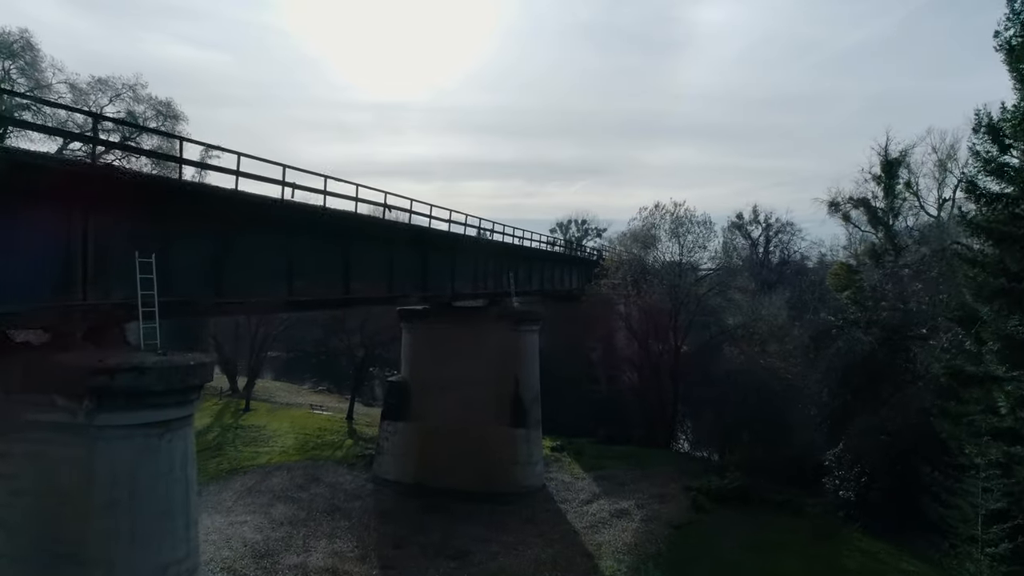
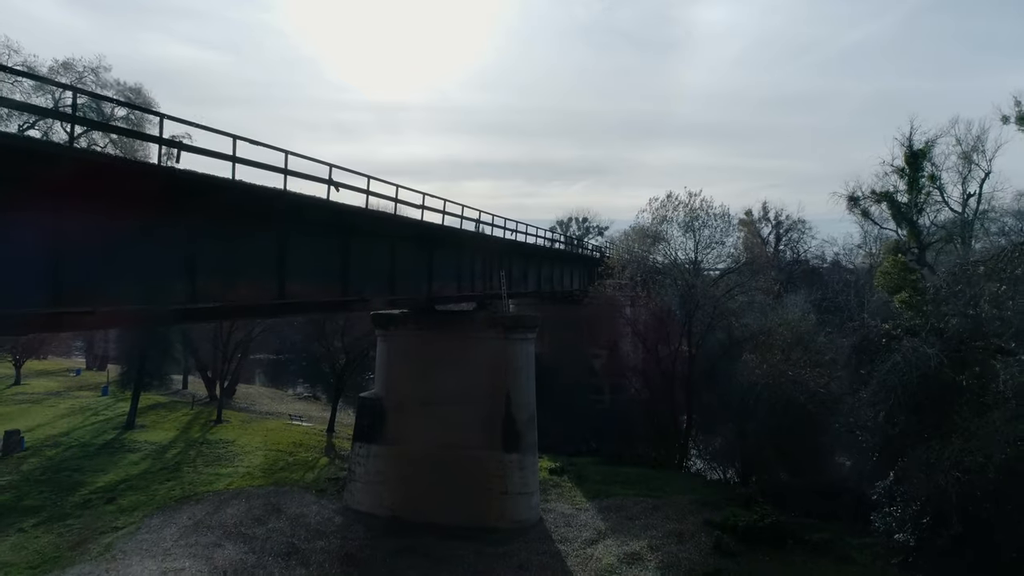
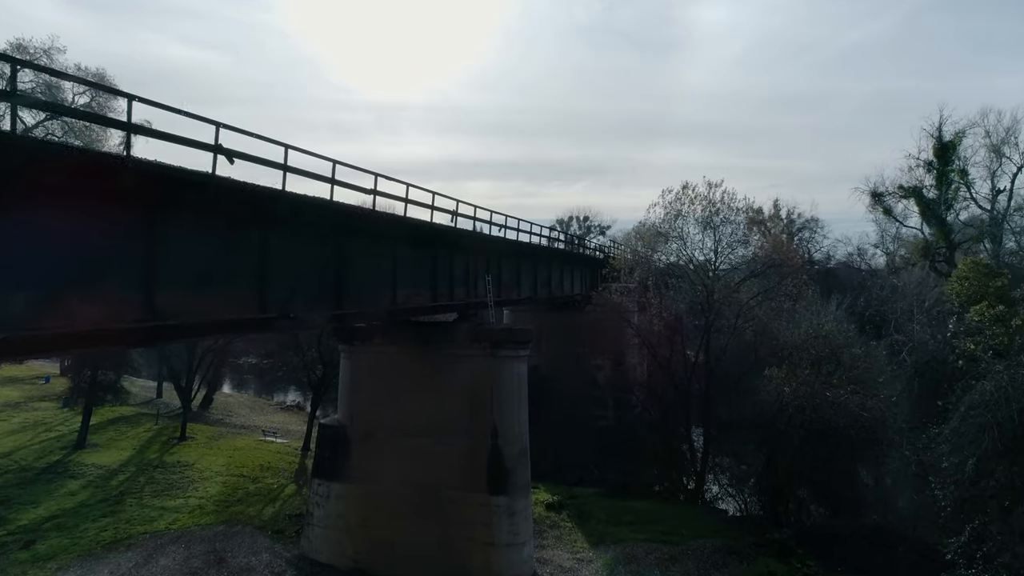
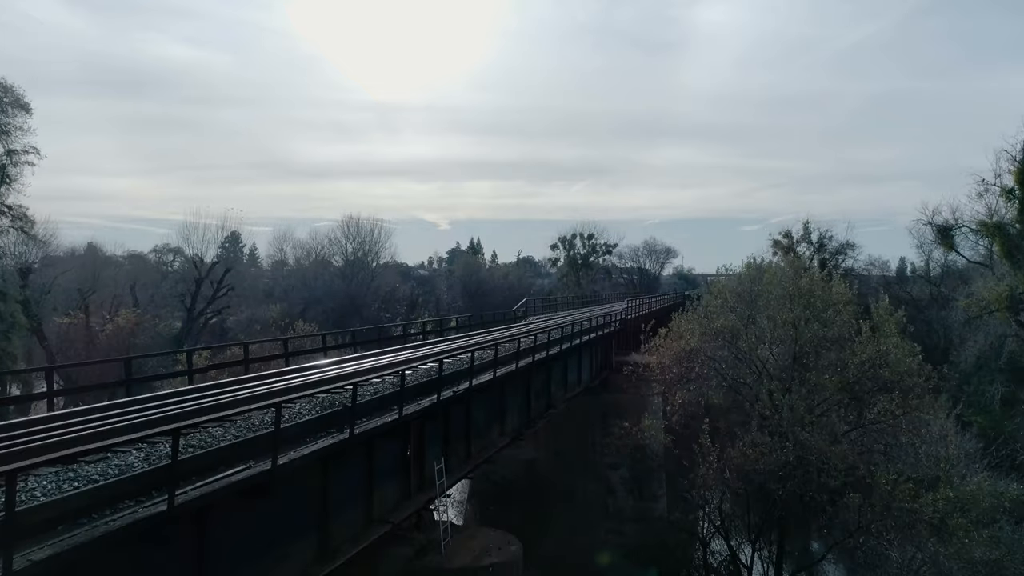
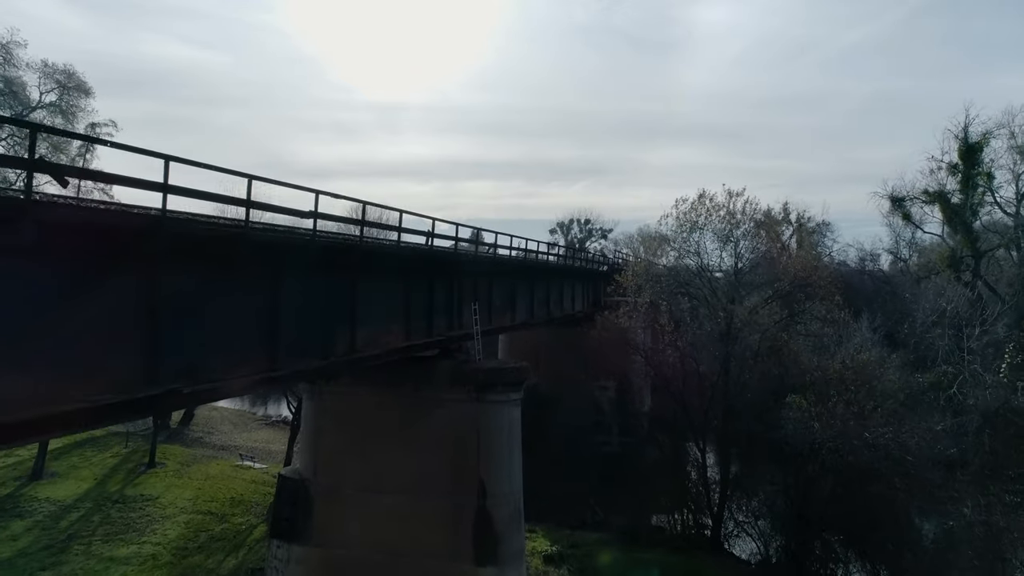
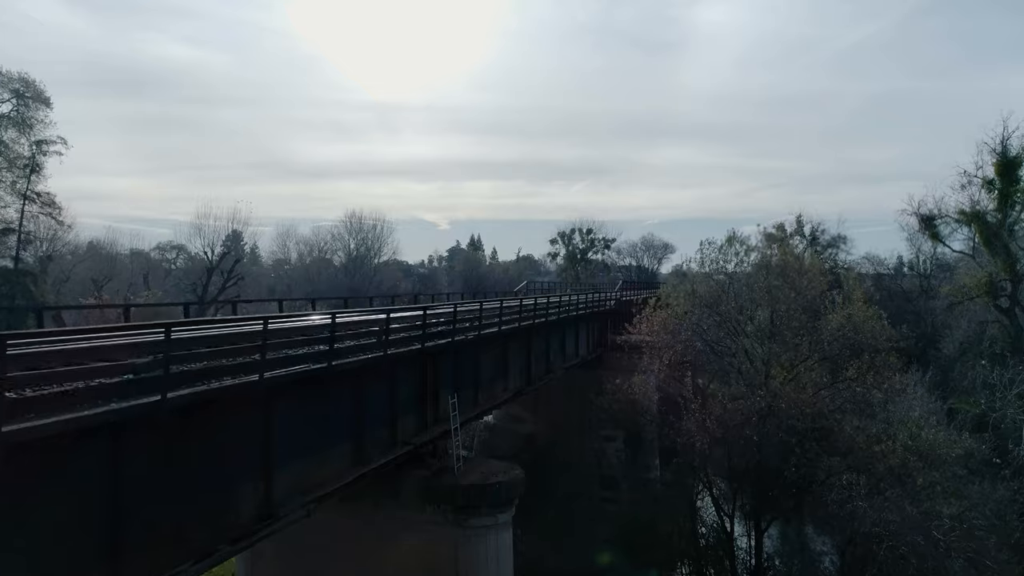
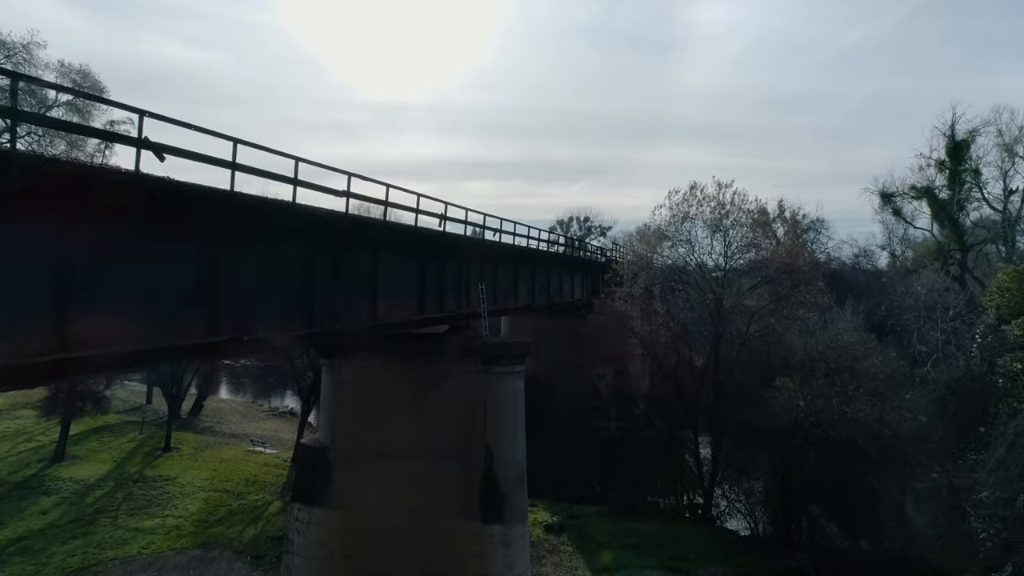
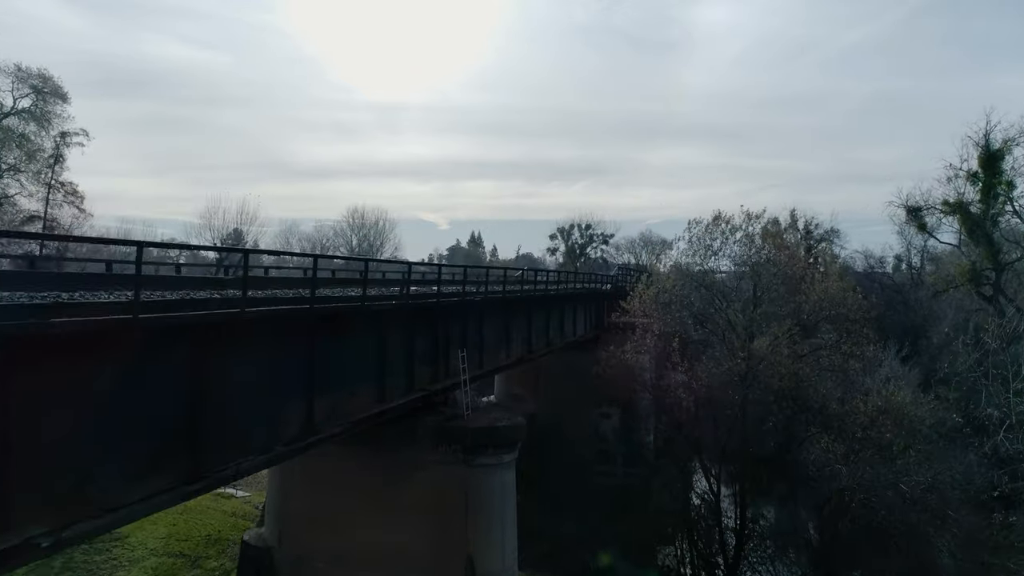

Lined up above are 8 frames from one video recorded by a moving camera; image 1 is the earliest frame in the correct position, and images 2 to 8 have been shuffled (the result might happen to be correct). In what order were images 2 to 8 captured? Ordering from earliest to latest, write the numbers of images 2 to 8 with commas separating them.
2, 3, 7, 5, 8, 6, 4
